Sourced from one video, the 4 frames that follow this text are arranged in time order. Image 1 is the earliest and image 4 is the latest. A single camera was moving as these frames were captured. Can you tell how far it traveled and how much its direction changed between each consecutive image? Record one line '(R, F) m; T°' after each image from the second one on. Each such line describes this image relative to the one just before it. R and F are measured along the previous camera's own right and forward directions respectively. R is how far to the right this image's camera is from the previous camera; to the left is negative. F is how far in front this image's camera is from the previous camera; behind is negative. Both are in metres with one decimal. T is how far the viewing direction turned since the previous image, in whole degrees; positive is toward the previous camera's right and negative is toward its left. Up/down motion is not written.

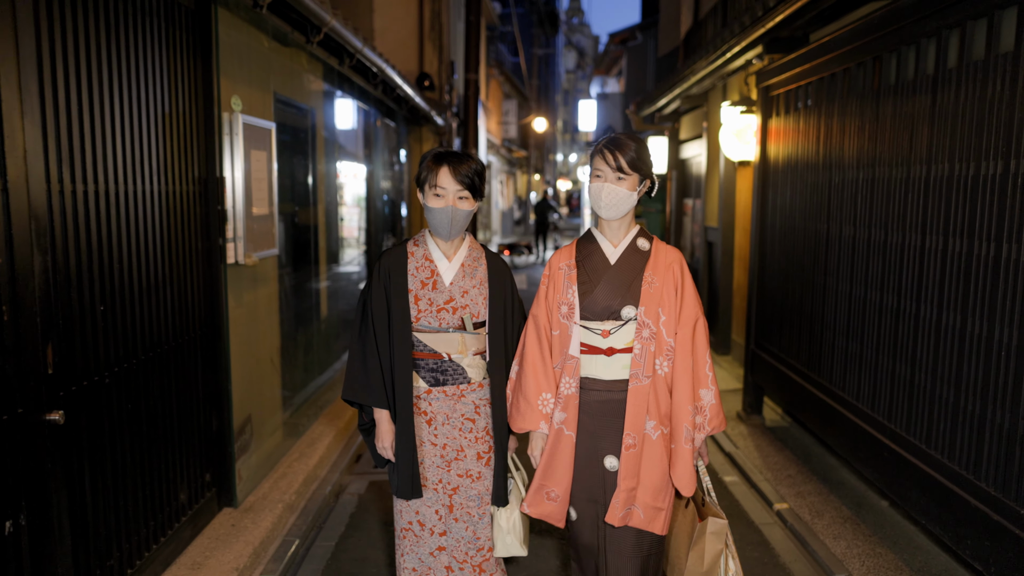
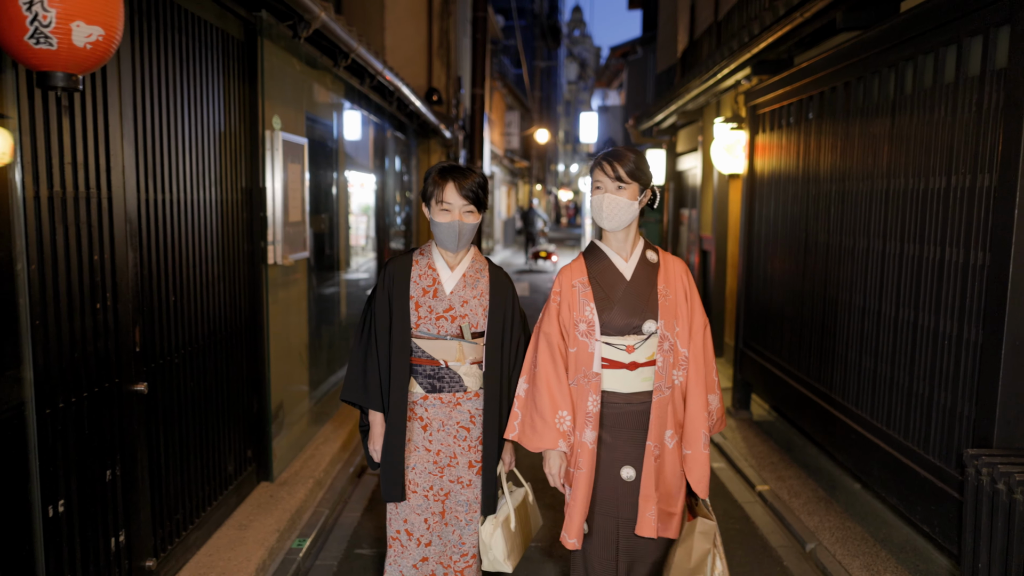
(-0.1, -0.5) m; 0°
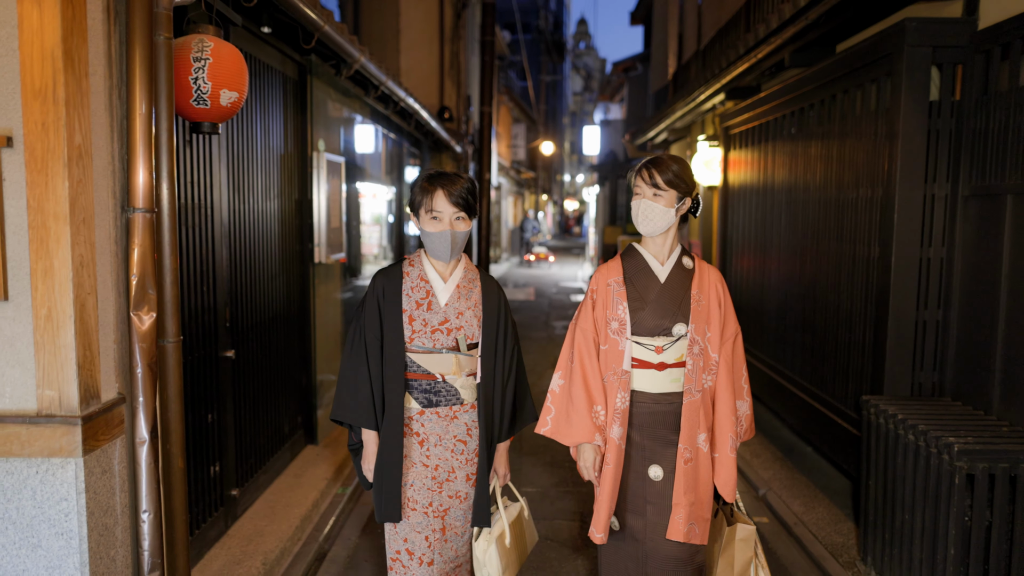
(0.0, -1.0) m; -1°
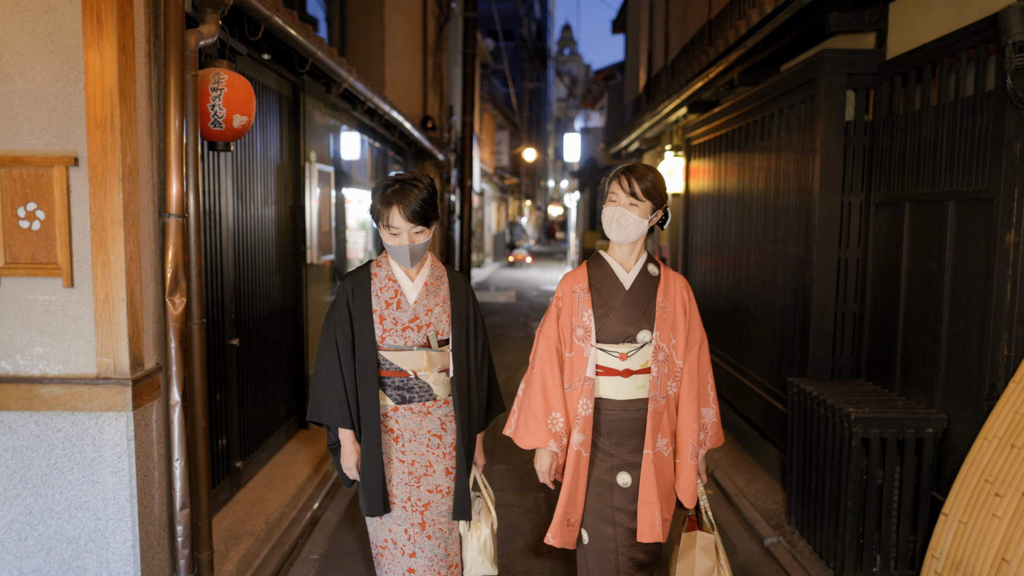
(+0.1, -0.6) m; +1°
